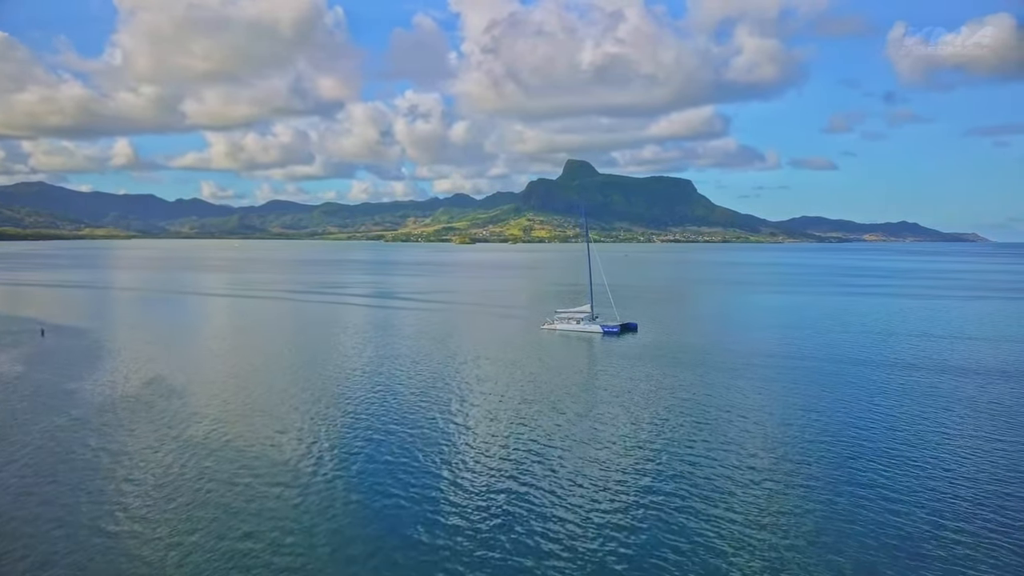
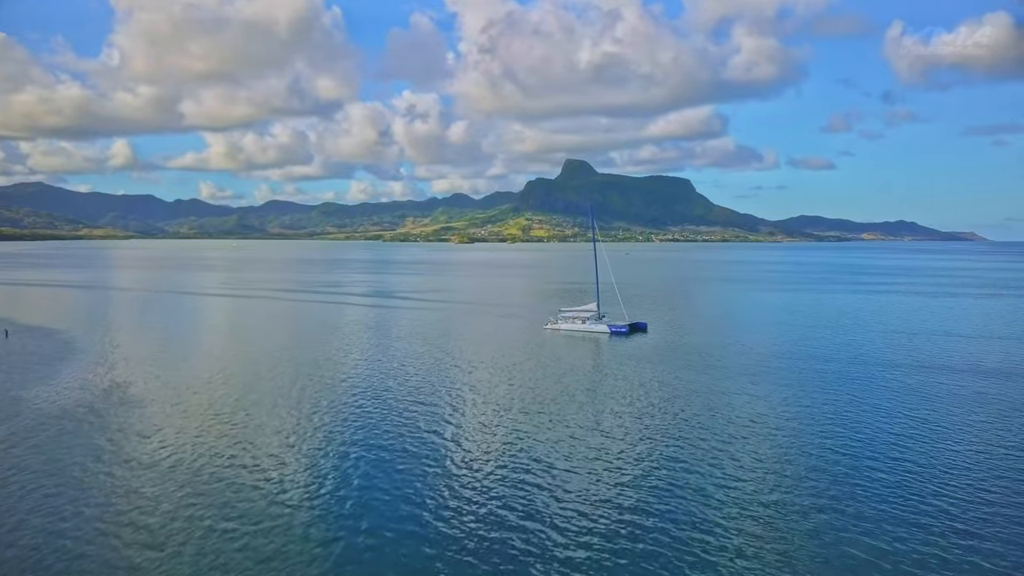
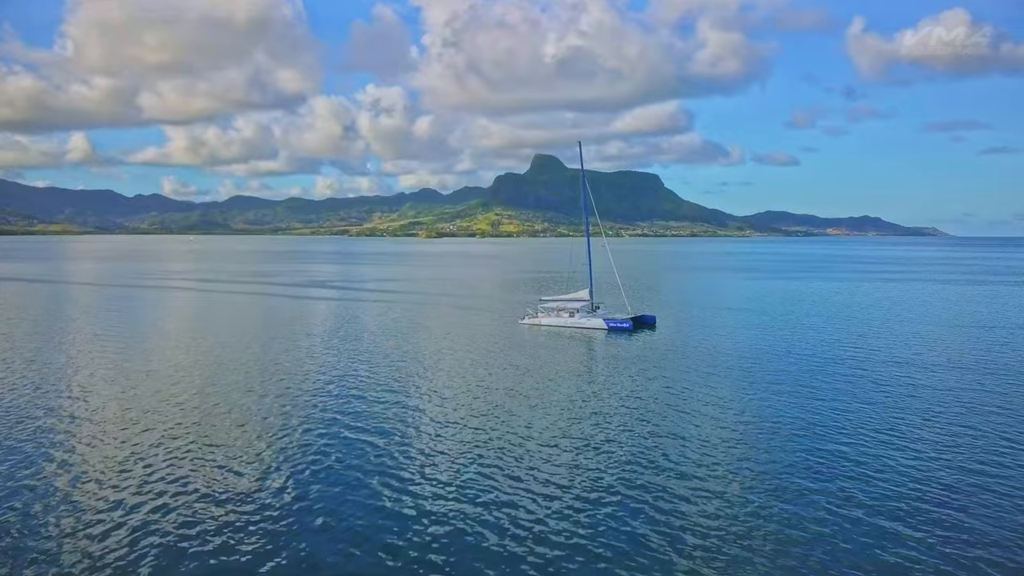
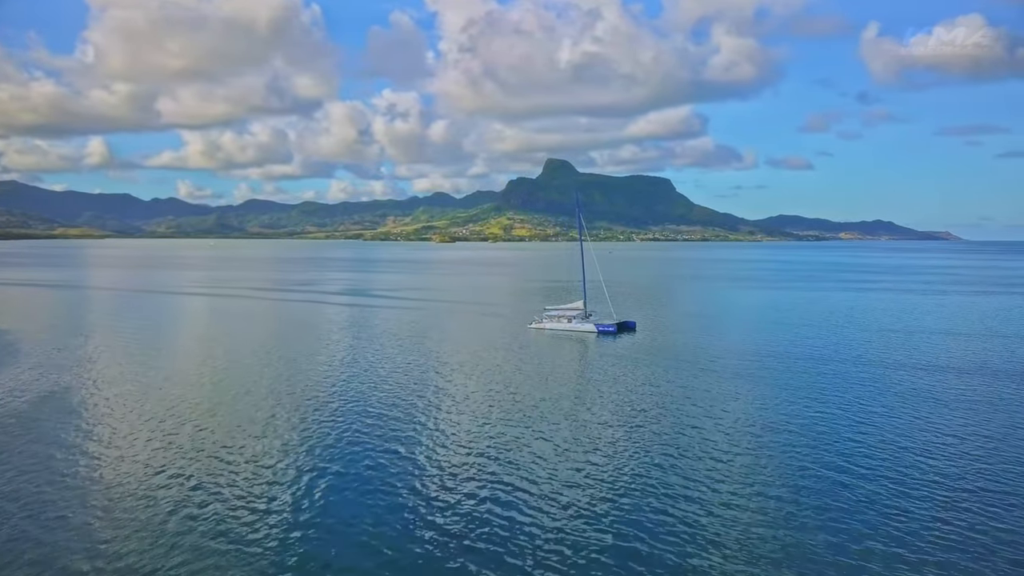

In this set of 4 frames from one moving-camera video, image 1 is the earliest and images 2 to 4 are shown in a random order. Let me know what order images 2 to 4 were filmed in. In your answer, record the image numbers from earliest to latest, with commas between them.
2, 4, 3
